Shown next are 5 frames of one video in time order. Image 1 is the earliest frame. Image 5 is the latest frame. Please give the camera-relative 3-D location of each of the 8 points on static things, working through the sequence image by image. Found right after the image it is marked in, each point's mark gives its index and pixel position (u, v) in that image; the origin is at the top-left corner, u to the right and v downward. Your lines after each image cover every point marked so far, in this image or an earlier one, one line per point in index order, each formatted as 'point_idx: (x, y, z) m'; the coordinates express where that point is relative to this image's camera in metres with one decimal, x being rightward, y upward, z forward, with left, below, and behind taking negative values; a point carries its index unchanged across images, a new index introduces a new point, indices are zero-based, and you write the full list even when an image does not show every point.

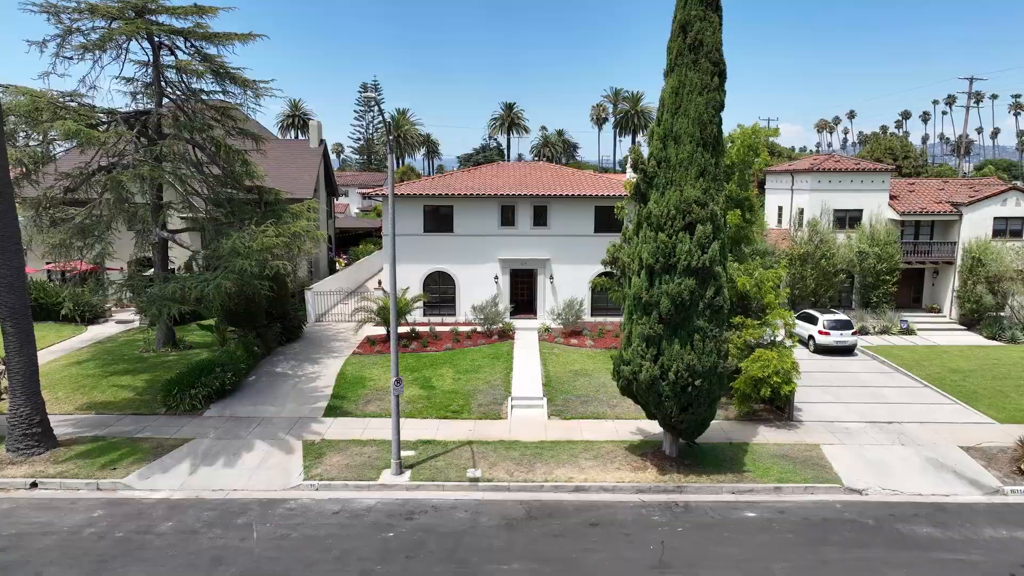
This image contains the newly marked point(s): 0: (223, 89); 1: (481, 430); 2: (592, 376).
0: (-9.1, +6.3, +18.5) m
1: (-0.8, -3.6, +14.6) m
2: (+2.5, -2.7, +18.0) m
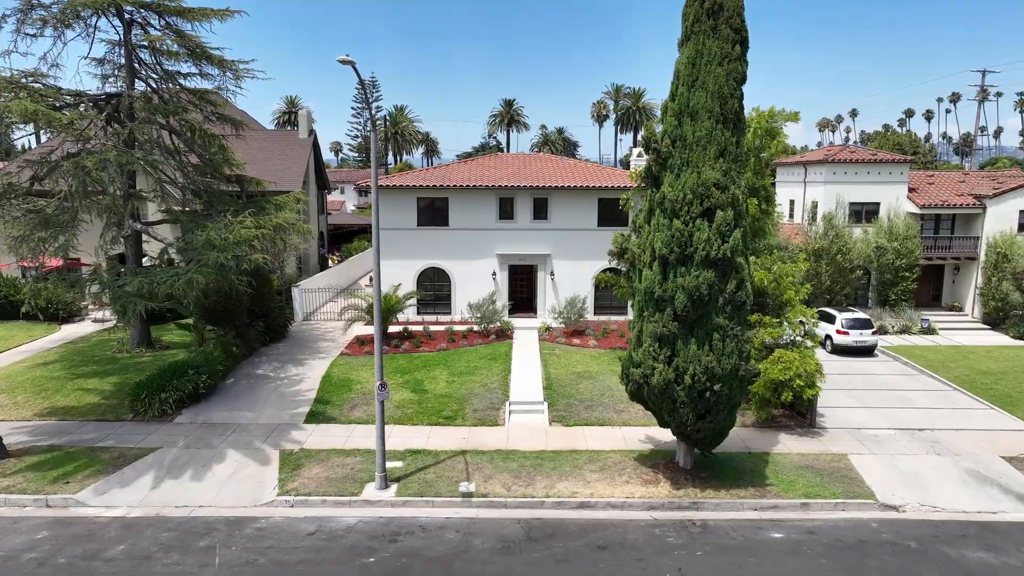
0: (-9.2, +6.4, +17.3) m
1: (-0.8, -3.4, +13.4) m
2: (+2.4, -2.6, +16.8) m
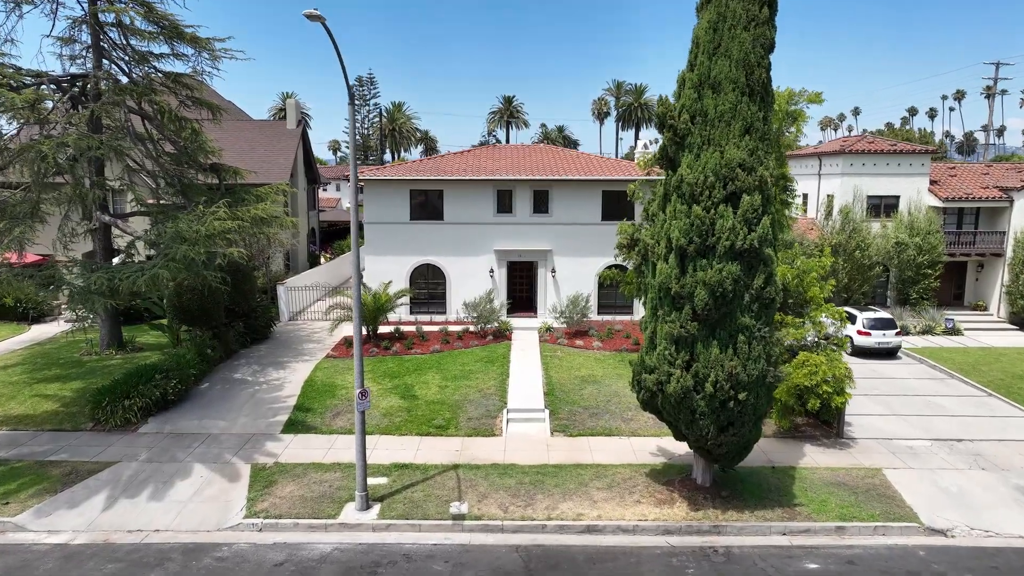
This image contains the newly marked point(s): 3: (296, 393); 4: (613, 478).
0: (-9.2, +6.5, +16.0) m
1: (-0.9, -3.4, +12.1) m
2: (+2.4, -2.5, +15.5) m
3: (-5.4, -2.6, +14.6) m
4: (+1.9, -3.6, +11.0) m
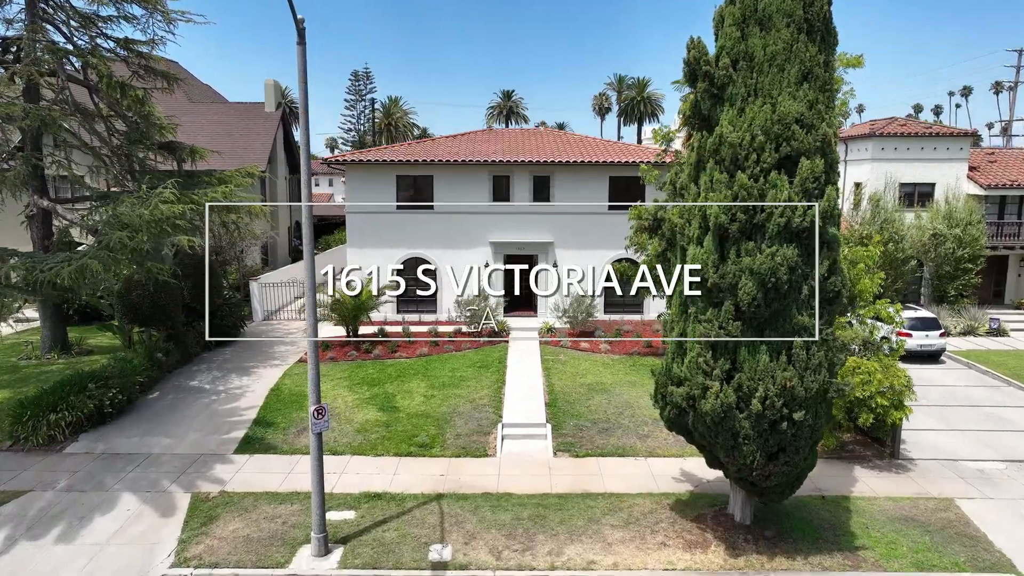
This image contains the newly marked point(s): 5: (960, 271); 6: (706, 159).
0: (-9.3, +6.6, +14.0) m
1: (-1.0, -3.2, +10.1) m
2: (+2.3, -2.4, +13.5) m
3: (-5.5, -2.5, +12.7) m
4: (+1.8, -3.4, +9.0) m
5: (+14.8, +0.6, +19.4) m
6: (+2.5, +1.7, +7.6) m
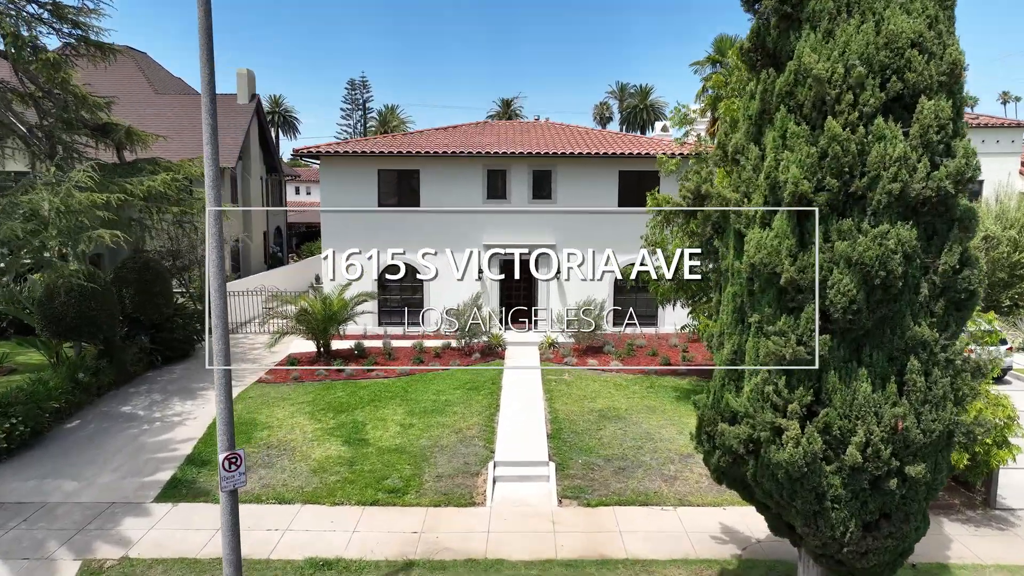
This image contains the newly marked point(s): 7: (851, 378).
0: (-9.4, +6.4, +12.0) m
1: (-1.0, -3.3, +7.9) m
2: (+2.2, -2.5, +11.3) m
3: (-5.6, -2.6, +10.4) m
4: (+1.7, -3.5, +6.7) m
5: (+14.7, +0.3, +17.2) m
6: (+2.4, +1.7, +5.4) m
7: (+2.9, -0.8, +5.1) m
